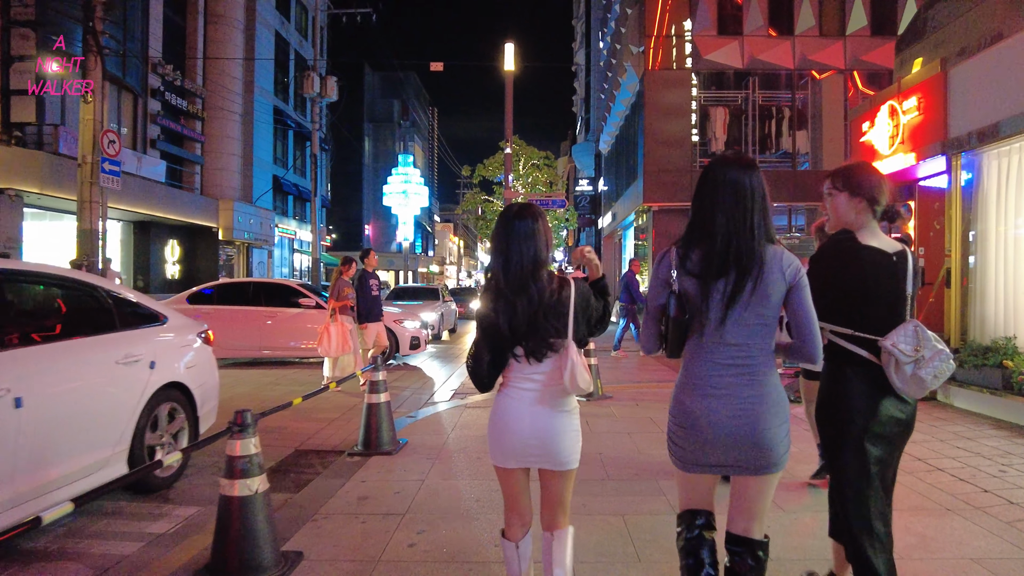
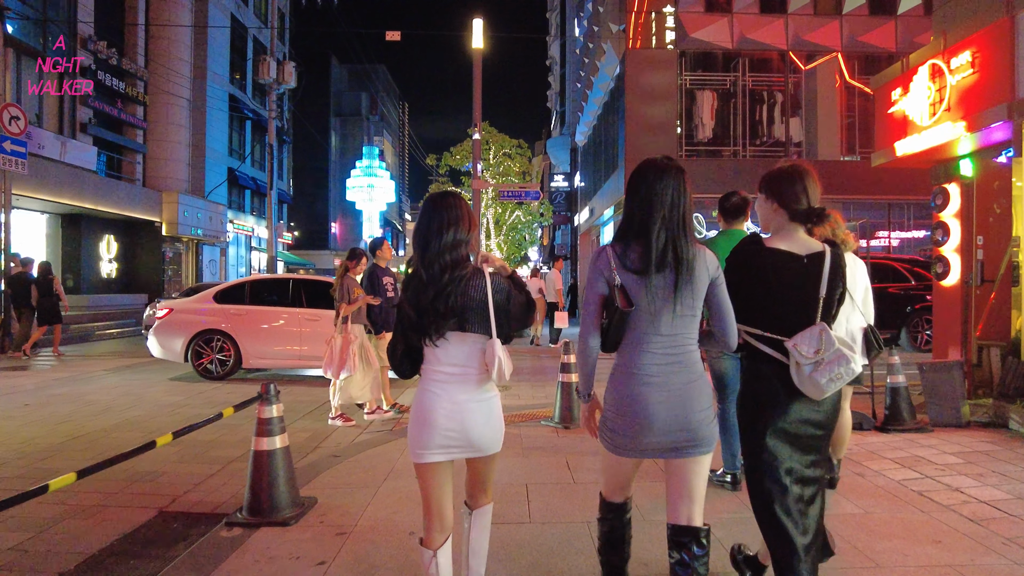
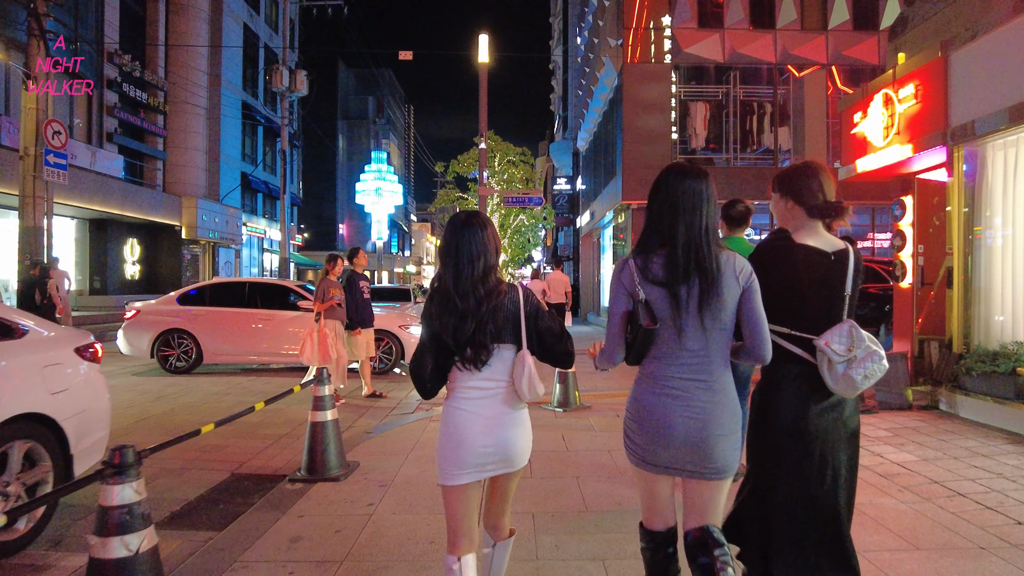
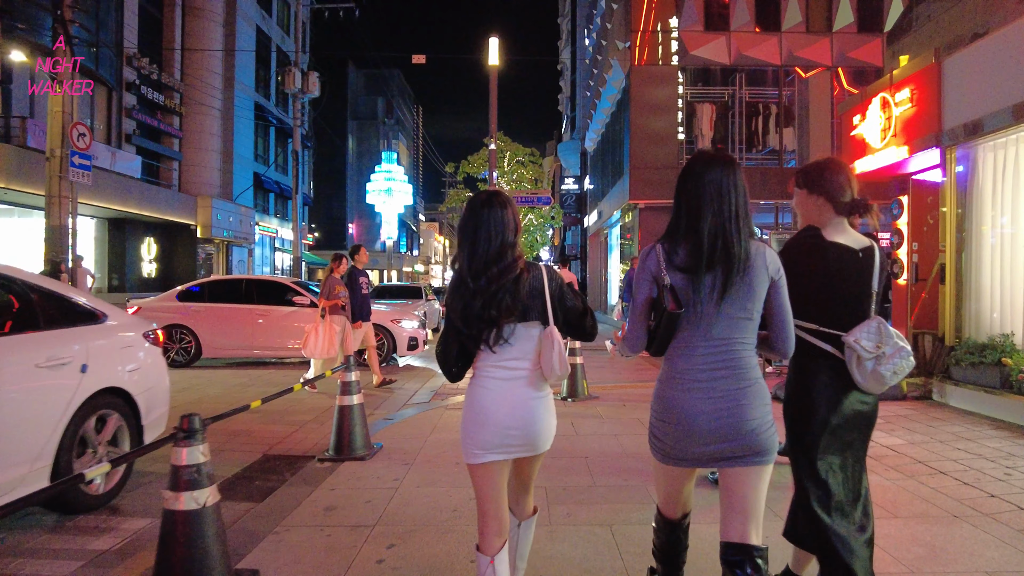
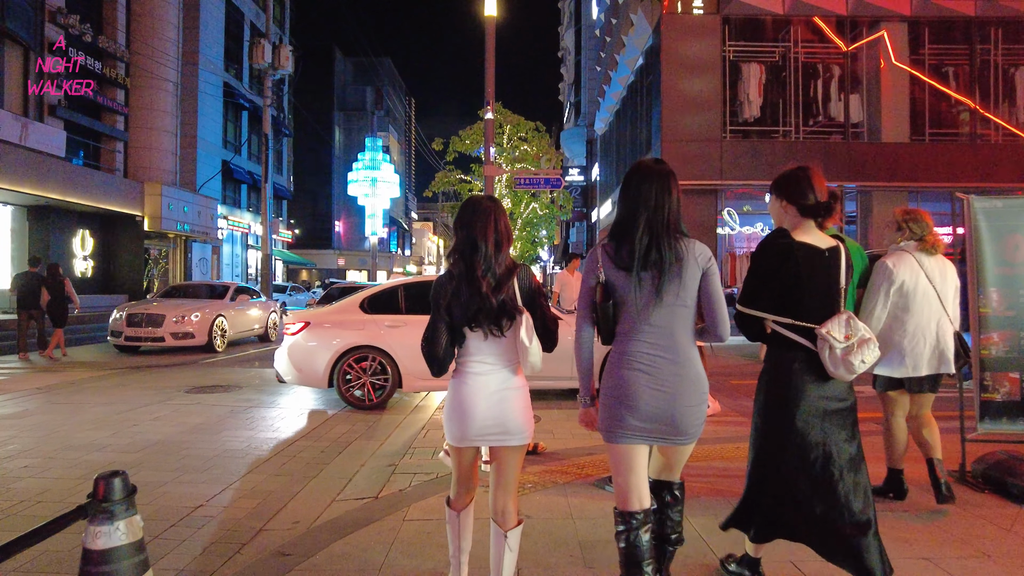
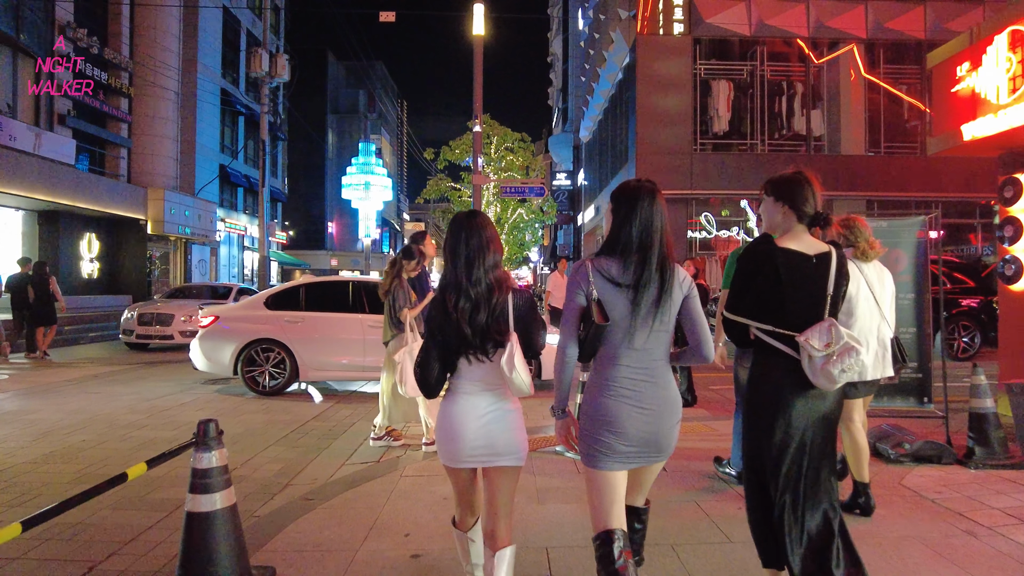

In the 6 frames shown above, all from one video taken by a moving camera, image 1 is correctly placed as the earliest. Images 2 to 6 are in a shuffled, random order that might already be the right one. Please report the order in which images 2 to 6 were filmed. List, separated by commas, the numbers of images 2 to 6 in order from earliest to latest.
4, 3, 2, 6, 5
